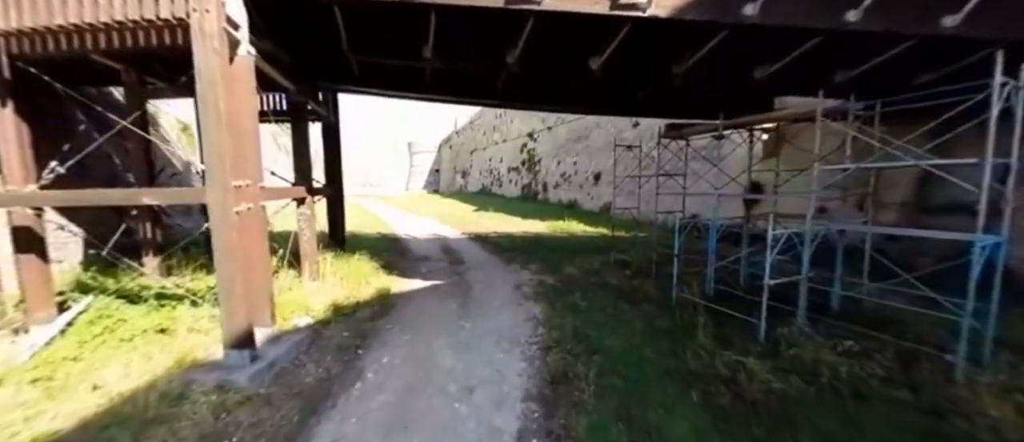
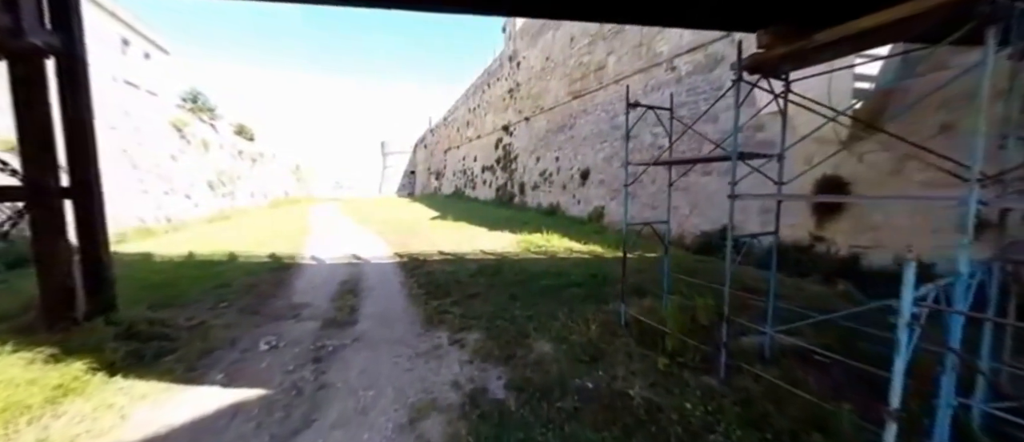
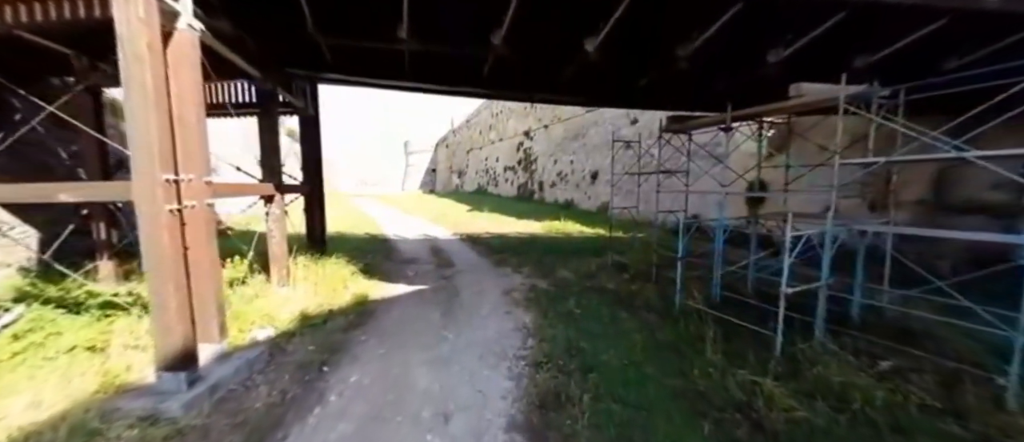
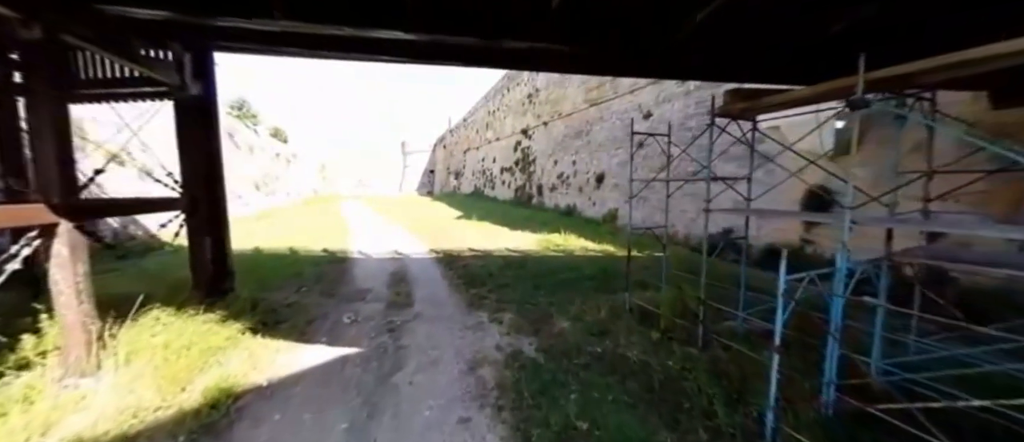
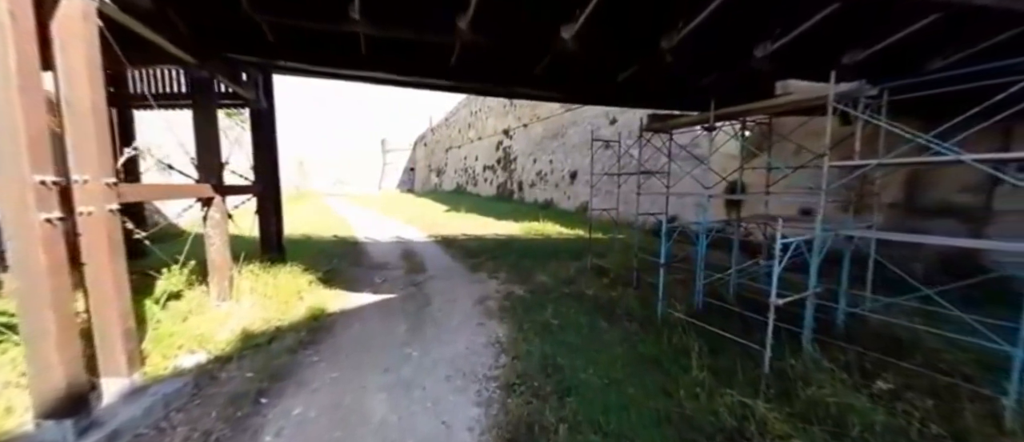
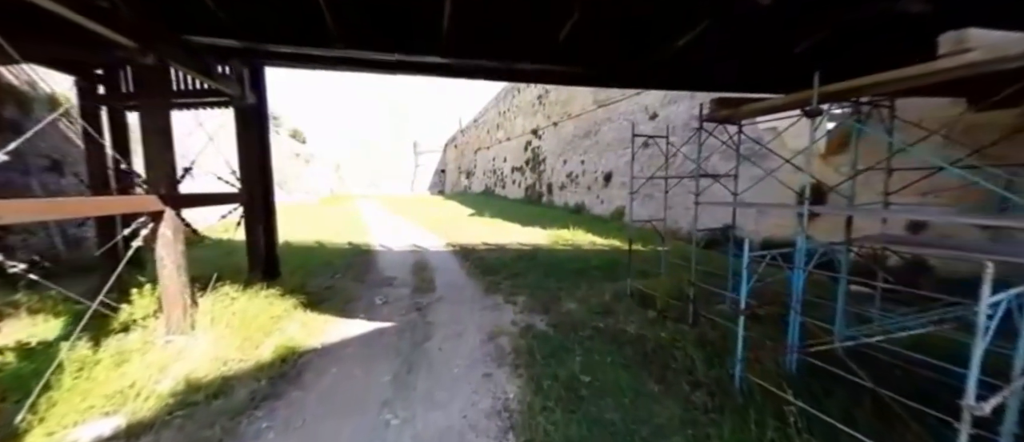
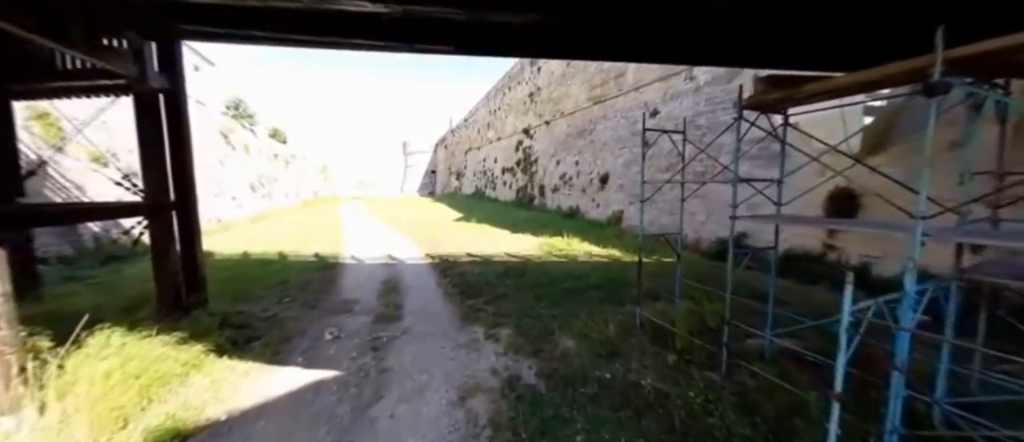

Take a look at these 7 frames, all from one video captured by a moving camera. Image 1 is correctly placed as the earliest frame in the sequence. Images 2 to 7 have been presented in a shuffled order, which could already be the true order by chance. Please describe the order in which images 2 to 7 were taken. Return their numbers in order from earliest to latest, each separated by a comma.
3, 5, 6, 4, 7, 2
